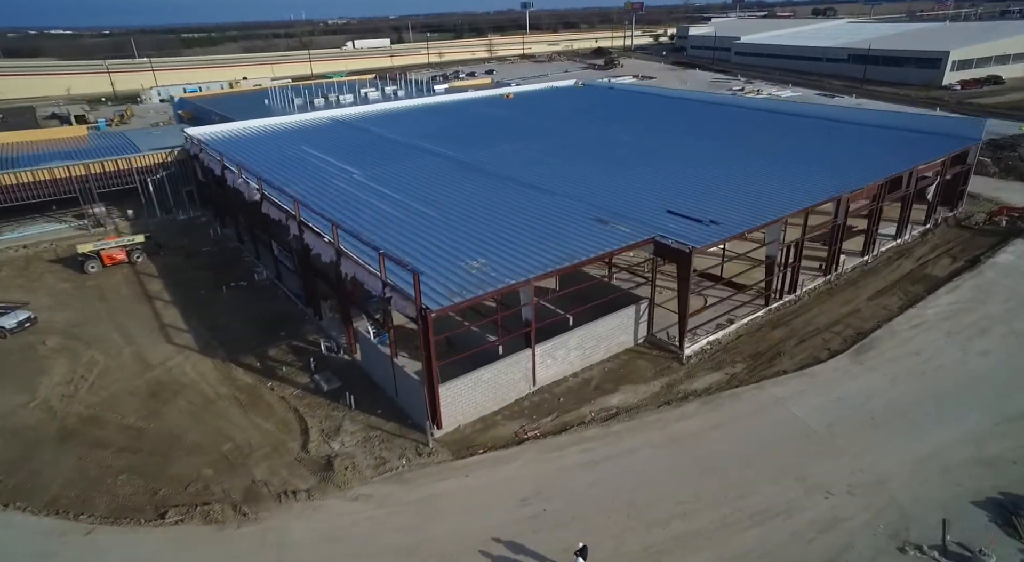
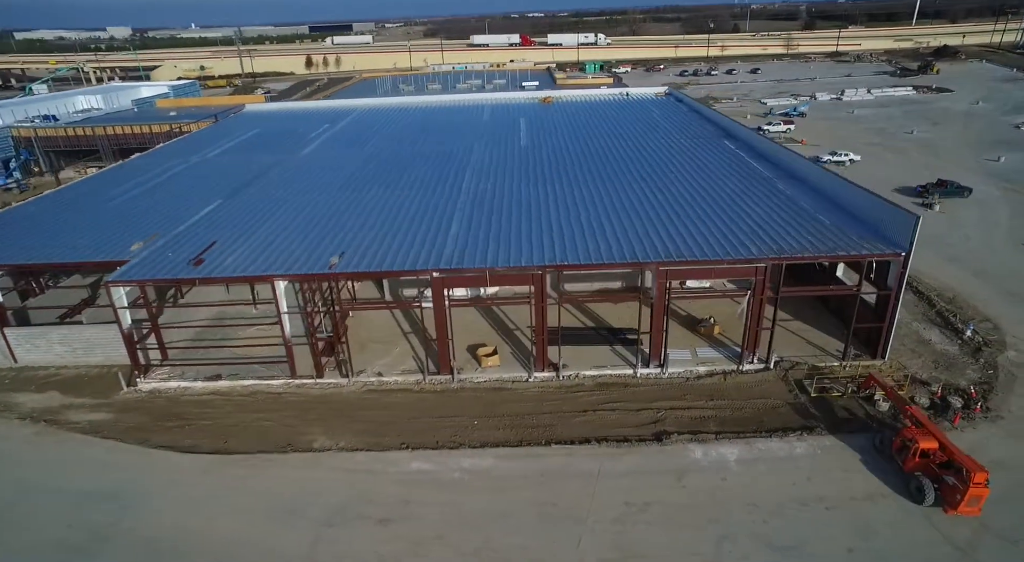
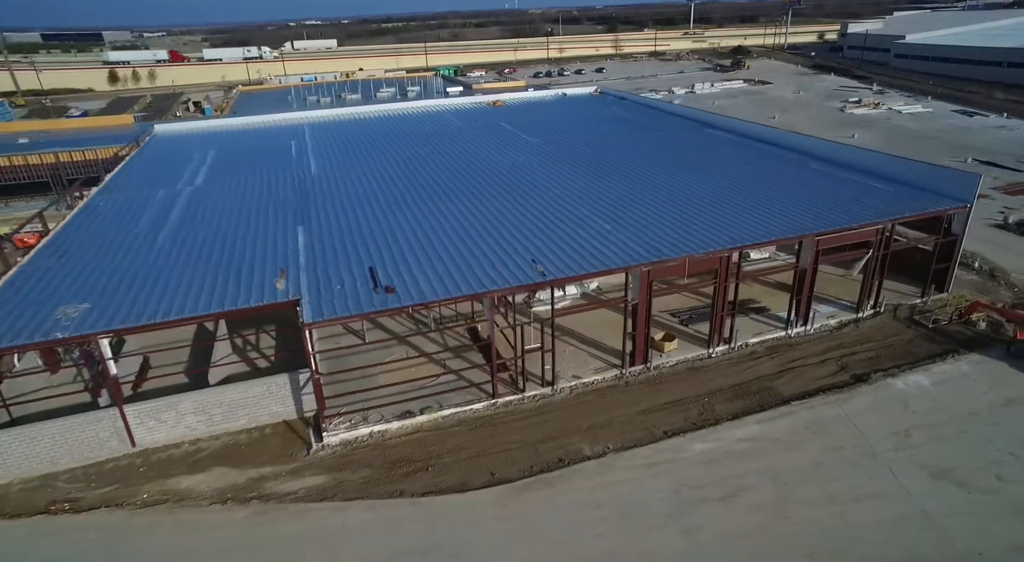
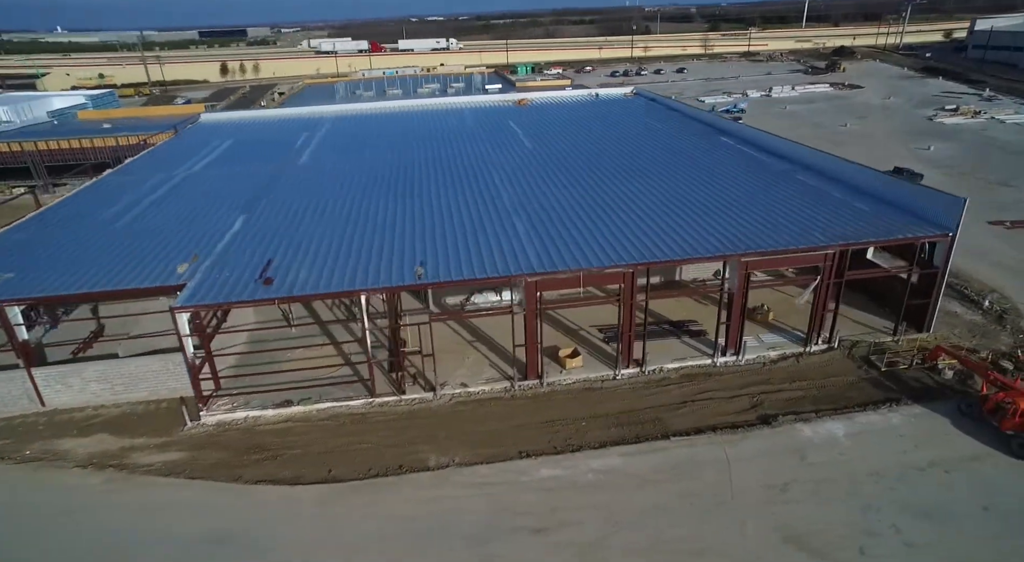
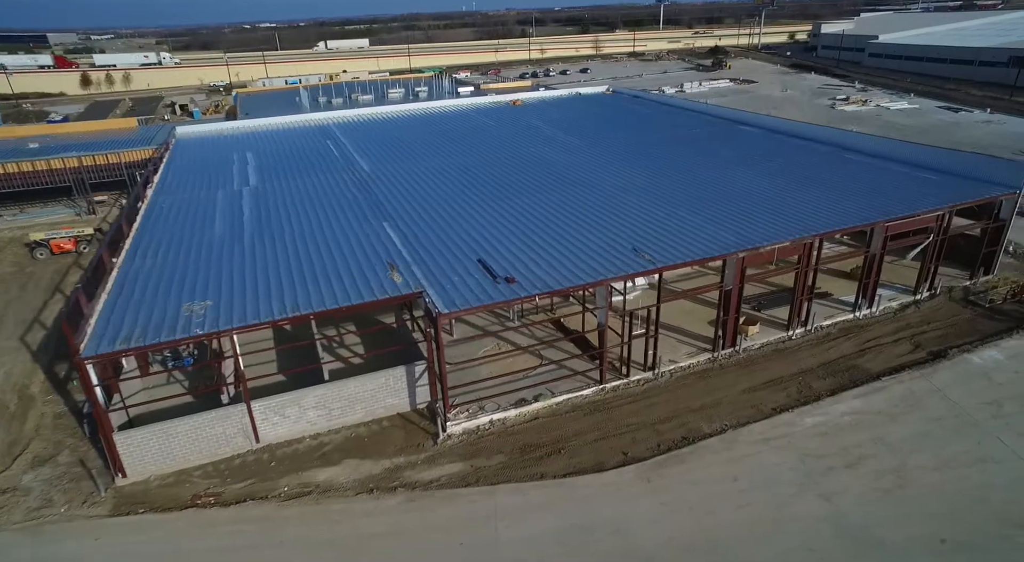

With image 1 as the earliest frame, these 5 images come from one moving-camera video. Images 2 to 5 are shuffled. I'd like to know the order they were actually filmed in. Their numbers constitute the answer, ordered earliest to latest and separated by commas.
5, 3, 4, 2
